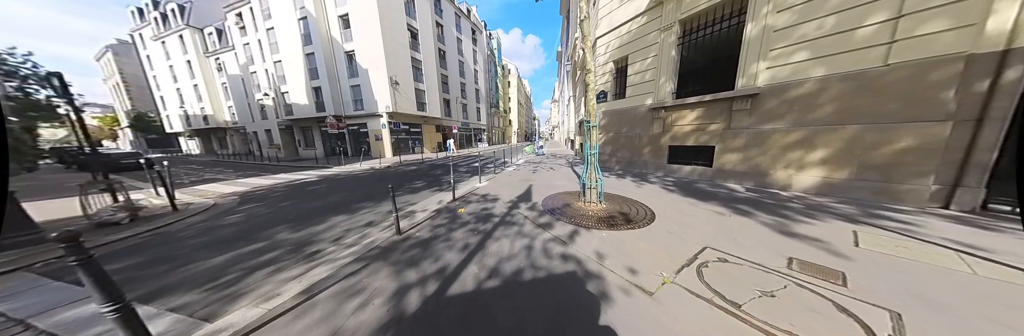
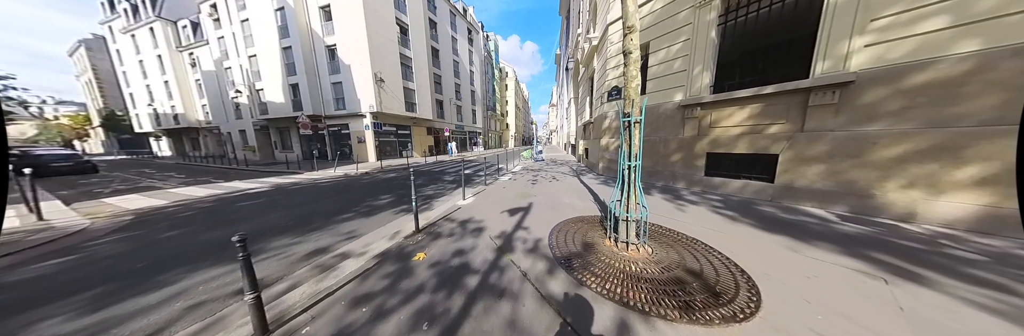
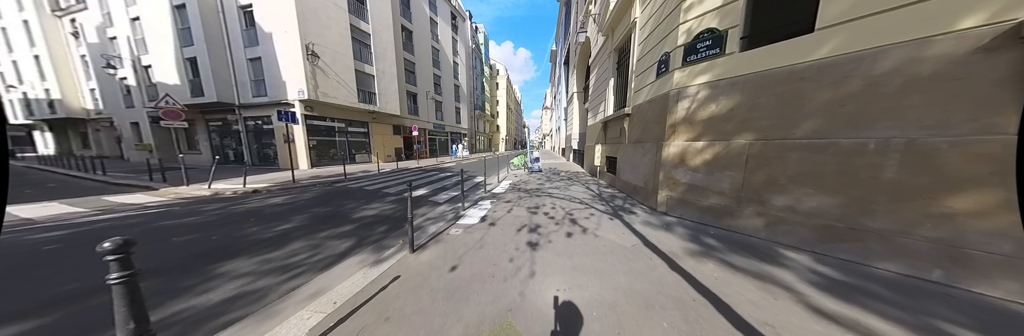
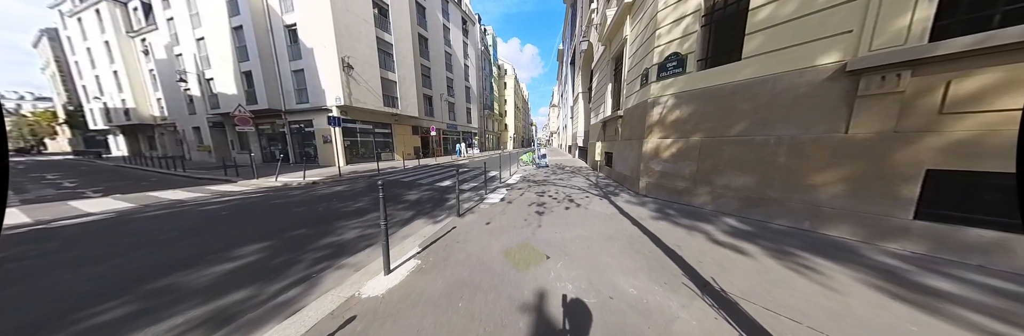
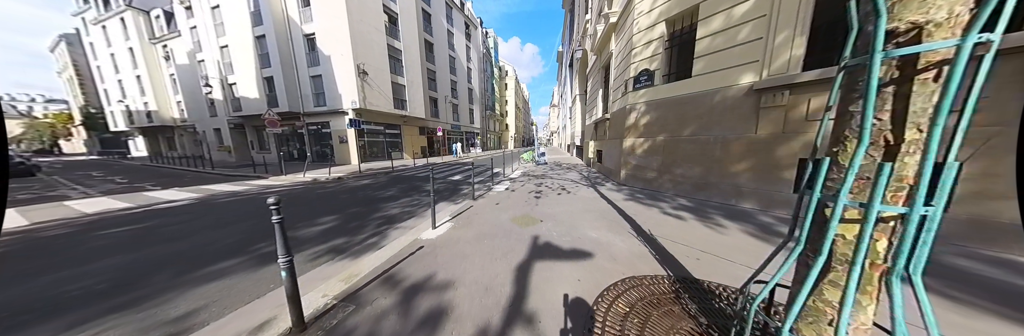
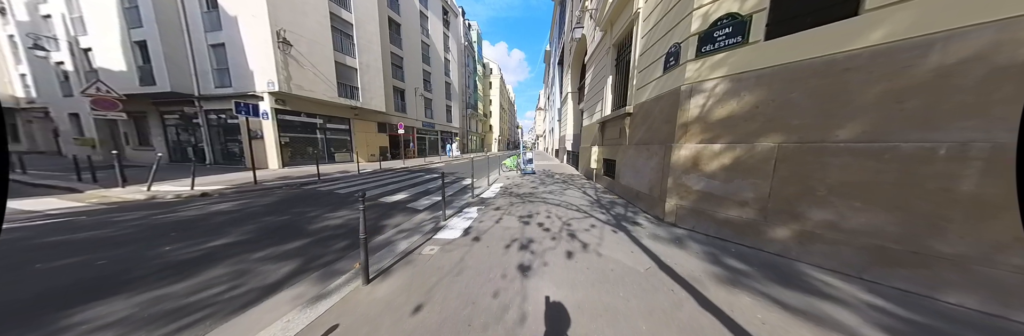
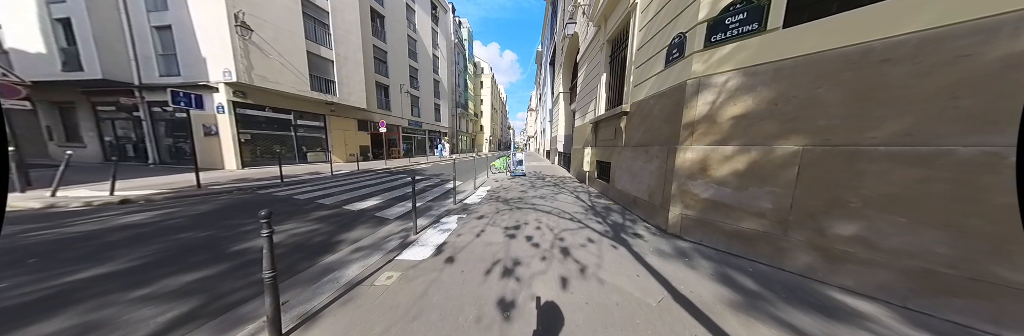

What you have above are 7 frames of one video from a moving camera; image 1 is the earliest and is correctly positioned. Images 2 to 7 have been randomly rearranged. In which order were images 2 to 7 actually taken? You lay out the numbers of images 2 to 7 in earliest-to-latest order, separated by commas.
2, 5, 4, 3, 6, 7
